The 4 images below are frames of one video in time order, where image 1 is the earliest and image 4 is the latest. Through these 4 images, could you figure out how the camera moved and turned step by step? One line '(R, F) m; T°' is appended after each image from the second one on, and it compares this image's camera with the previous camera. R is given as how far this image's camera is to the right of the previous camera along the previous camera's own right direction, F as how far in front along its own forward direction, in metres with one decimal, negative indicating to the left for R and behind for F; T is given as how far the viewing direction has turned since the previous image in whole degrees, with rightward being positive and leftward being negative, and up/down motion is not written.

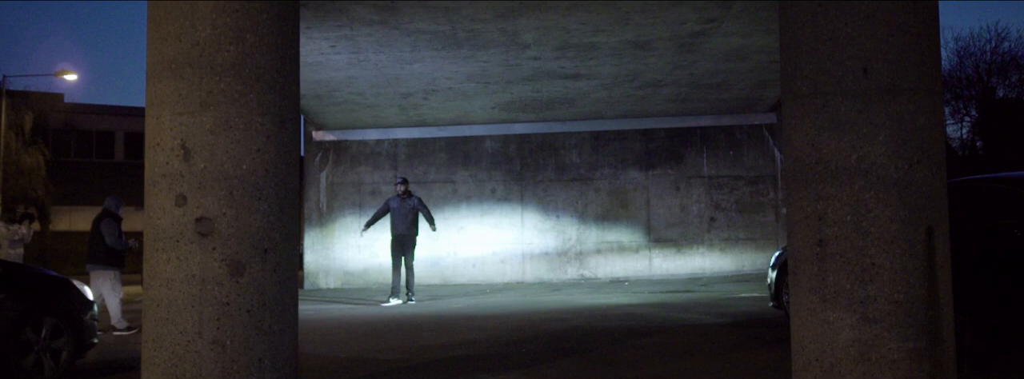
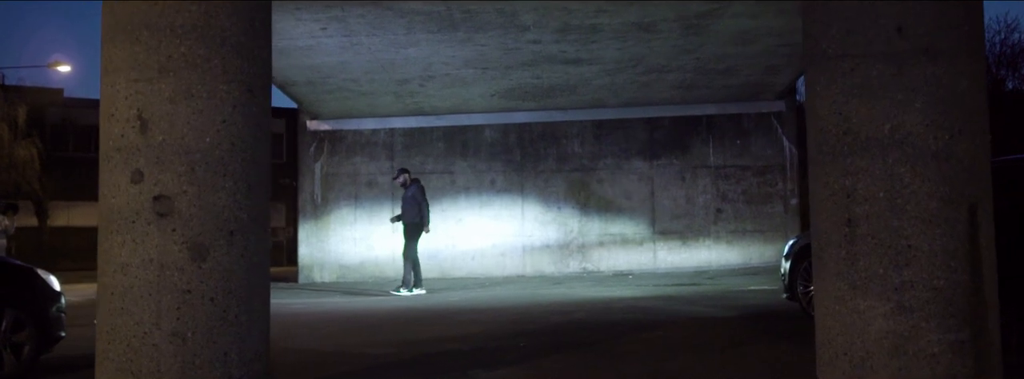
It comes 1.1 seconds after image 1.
(0.0, +0.5) m; 0°
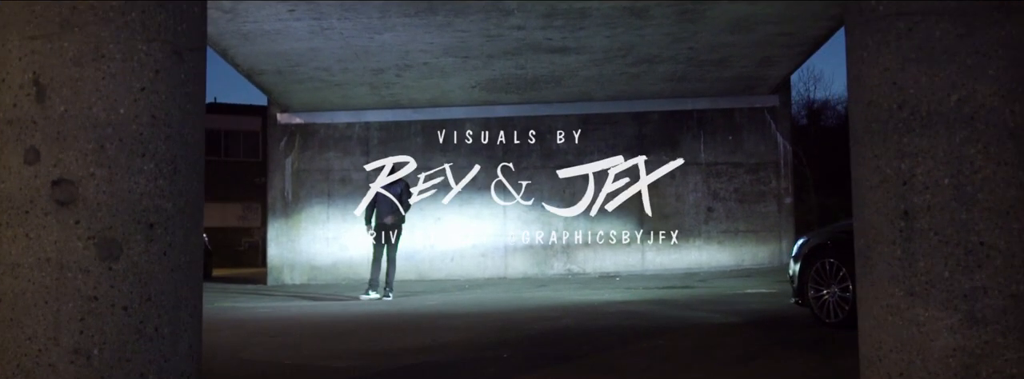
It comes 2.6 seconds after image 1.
(0.0, +0.8) m; +1°
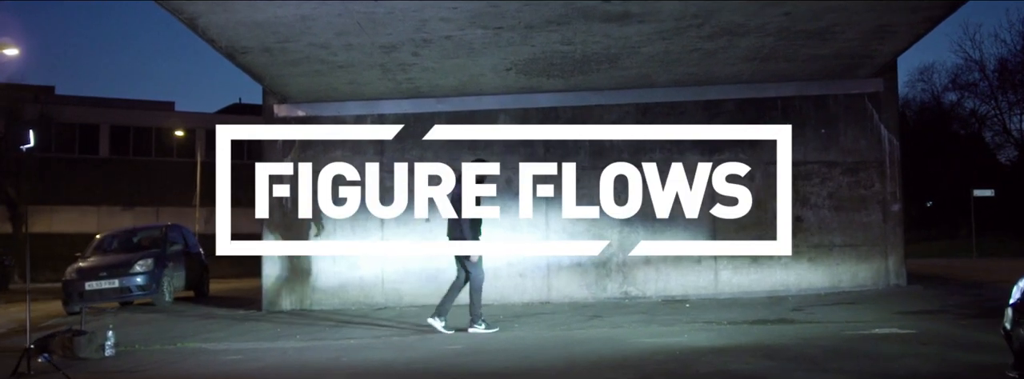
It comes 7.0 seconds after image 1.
(-0.1, +2.8) m; -2°
